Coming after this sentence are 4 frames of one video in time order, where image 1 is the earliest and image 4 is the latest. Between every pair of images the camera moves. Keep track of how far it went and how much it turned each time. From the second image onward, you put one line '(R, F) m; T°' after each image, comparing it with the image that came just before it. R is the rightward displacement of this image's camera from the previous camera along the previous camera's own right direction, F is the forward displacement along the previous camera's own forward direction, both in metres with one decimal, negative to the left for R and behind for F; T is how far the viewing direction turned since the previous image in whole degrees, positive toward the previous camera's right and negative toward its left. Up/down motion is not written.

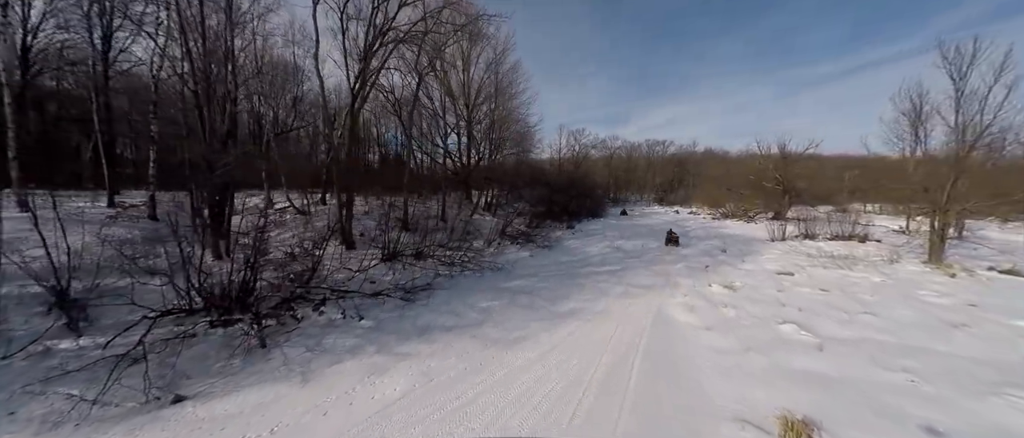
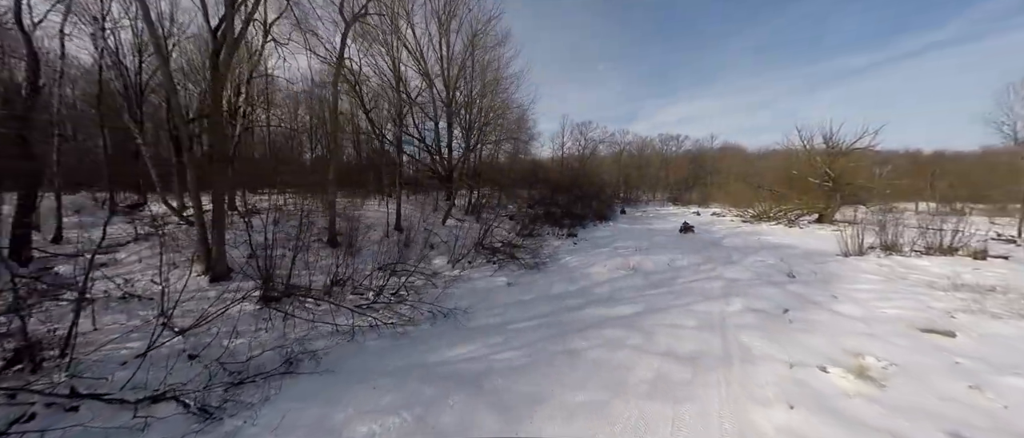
(+0.8, +3.5) m; -1°
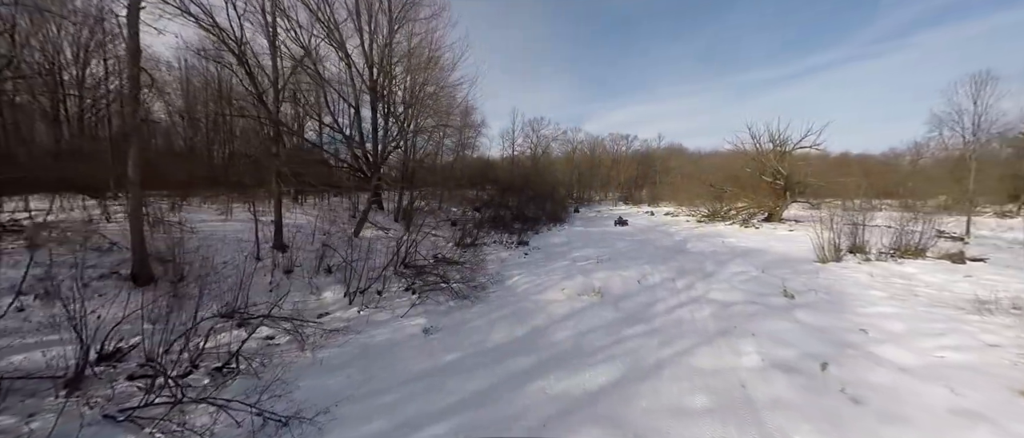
(+0.5, +2.3) m; +7°
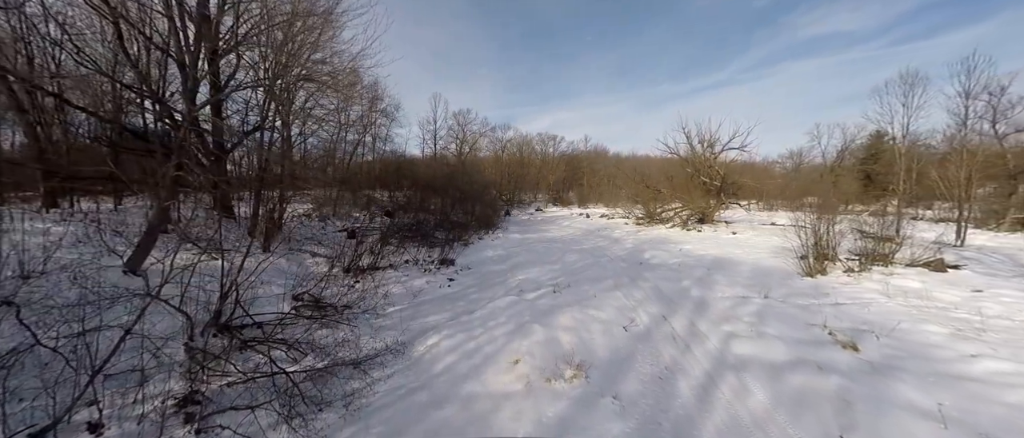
(+0.2, +3.1) m; +12°
